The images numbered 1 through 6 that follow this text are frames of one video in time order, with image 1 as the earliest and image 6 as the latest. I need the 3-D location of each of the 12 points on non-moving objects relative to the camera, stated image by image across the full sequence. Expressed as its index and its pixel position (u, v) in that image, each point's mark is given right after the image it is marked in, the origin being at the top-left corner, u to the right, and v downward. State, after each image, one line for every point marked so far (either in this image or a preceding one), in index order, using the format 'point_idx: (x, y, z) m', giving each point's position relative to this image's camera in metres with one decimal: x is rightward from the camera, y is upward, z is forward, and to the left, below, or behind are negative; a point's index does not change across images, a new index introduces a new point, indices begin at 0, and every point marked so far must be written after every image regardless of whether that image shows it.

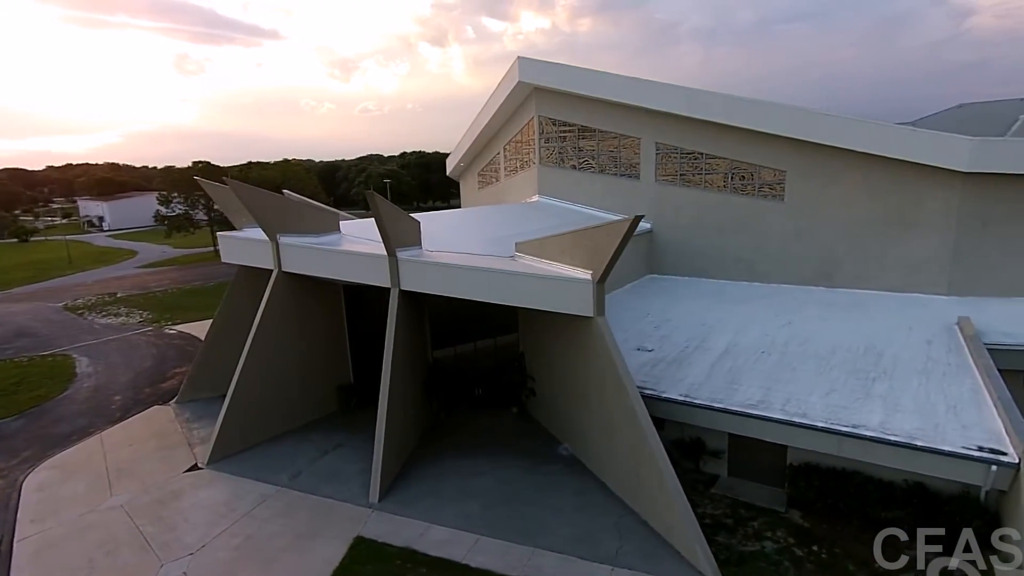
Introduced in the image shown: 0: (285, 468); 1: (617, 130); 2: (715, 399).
0: (-4.3, -3.5, +11.7) m
1: (+2.9, +4.4, +16.8) m
2: (+3.4, -1.8, +10.0) m
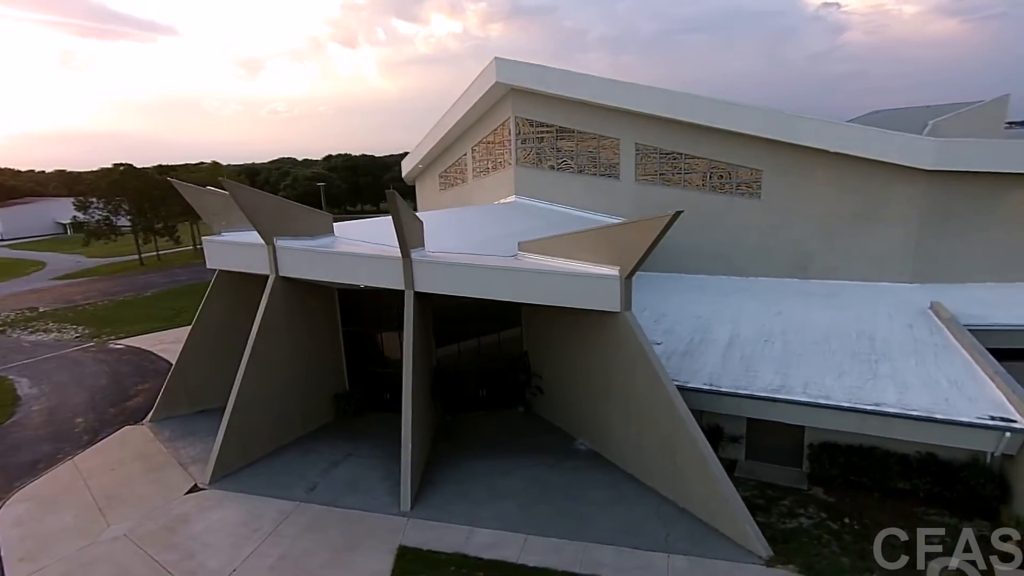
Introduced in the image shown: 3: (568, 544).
0: (-3.9, -3.5, +11.2) m
1: (+2.4, +4.5, +17.2) m
2: (+4.0, -1.7, +10.5) m
3: (+0.8, -3.8, +9.1) m
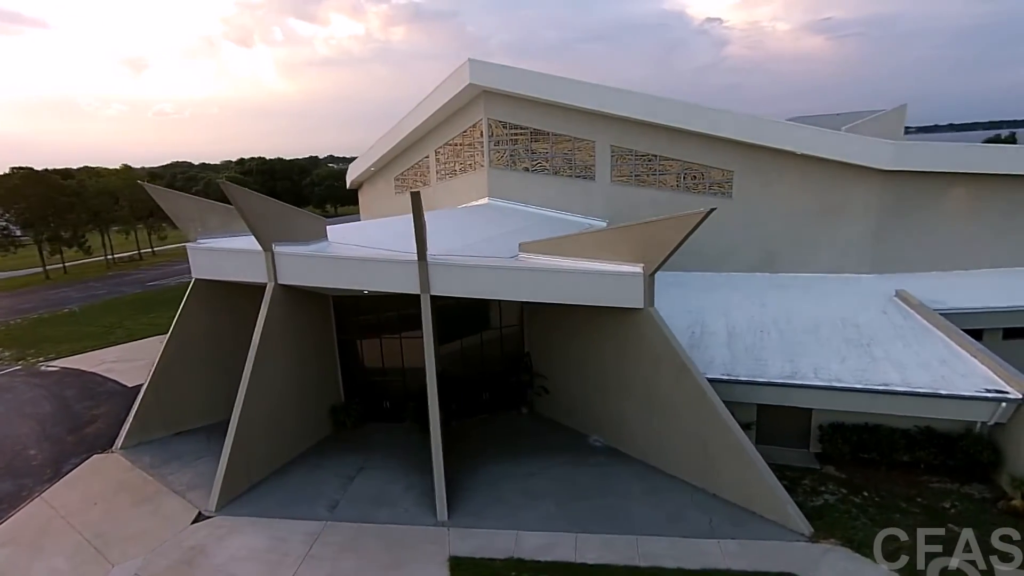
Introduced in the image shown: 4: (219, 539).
0: (-3.4, -3.7, +10.6) m
1: (+1.7, +4.5, +17.5) m
2: (+4.4, -1.6, +11.0) m
3: (+1.6, -3.8, +9.2) m
4: (-4.6, -3.9, +9.5) m
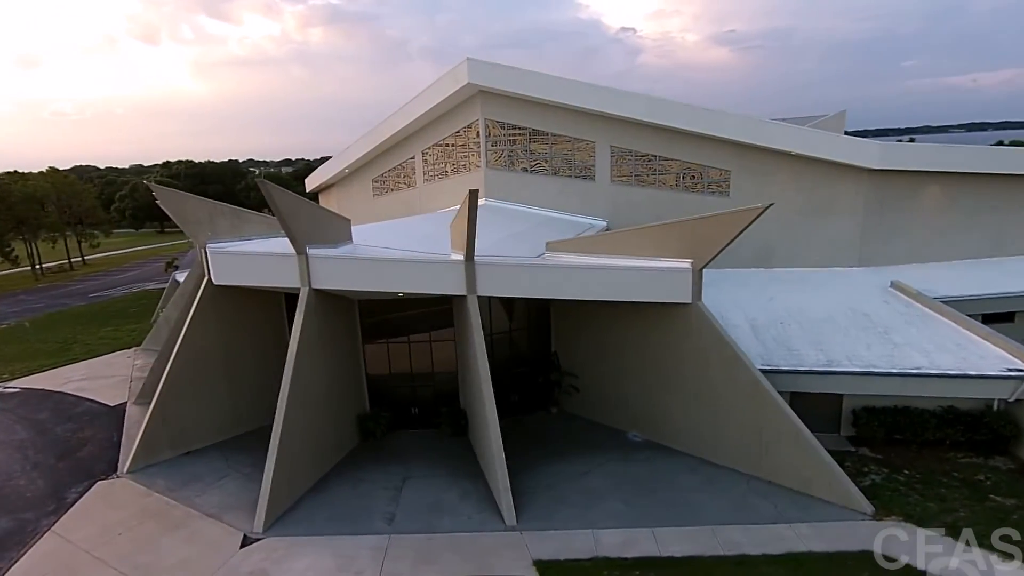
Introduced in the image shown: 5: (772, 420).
0: (-2.4, -3.7, +10.1) m
1: (+1.7, +4.5, +17.6) m
2: (+5.3, -1.4, +11.5) m
3: (+2.8, -3.7, +9.3) m
4: (-3.4, -4.0, +8.9) m
5: (+4.3, -2.2, +10.2) m
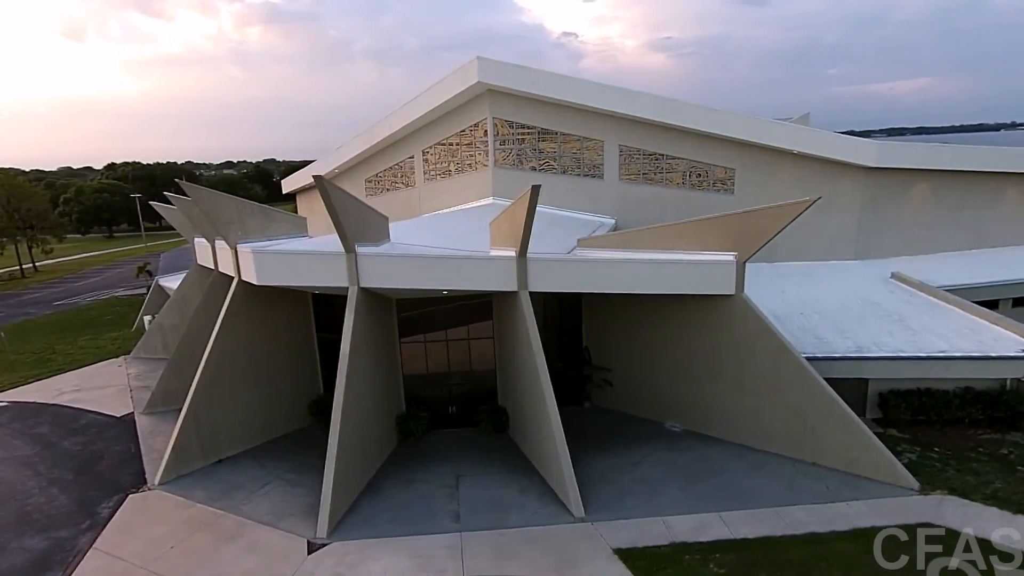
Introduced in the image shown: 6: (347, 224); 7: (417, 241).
0: (-1.3, -3.7, +9.9) m
1: (+1.9, +4.6, +17.8) m
2: (+6.2, -1.2, +12.0) m
3: (+3.9, -3.5, +9.6) m
4: (-2.2, -3.9, +8.7) m
5: (+5.3, -2.0, +10.7) m
6: (-2.8, +1.1, +10.3) m
7: (-2.0, +1.0, +12.5) m
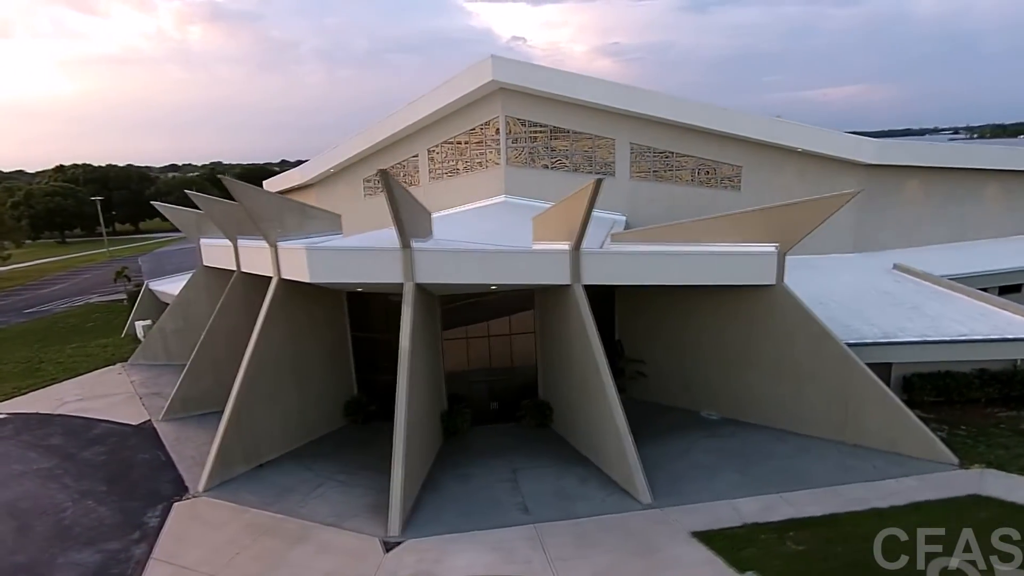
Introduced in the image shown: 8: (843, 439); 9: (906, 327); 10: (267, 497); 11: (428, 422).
0: (-0.2, -3.6, +9.9) m
1: (+2.3, +4.7, +18.0) m
2: (+7.0, -1.0, +12.5) m
3: (+5.0, -3.3, +10.0) m
4: (-1.0, -3.8, +8.6) m
5: (+6.3, -1.8, +11.1) m
6: (-1.8, +1.2, +10.2) m
7: (-1.1, +1.0, +12.4) m
8: (+6.3, -2.9, +11.5) m
9: (+8.2, -0.8, +12.9) m
10: (-4.2, -3.6, +10.5) m
11: (-1.5, -2.5, +11.2) m
